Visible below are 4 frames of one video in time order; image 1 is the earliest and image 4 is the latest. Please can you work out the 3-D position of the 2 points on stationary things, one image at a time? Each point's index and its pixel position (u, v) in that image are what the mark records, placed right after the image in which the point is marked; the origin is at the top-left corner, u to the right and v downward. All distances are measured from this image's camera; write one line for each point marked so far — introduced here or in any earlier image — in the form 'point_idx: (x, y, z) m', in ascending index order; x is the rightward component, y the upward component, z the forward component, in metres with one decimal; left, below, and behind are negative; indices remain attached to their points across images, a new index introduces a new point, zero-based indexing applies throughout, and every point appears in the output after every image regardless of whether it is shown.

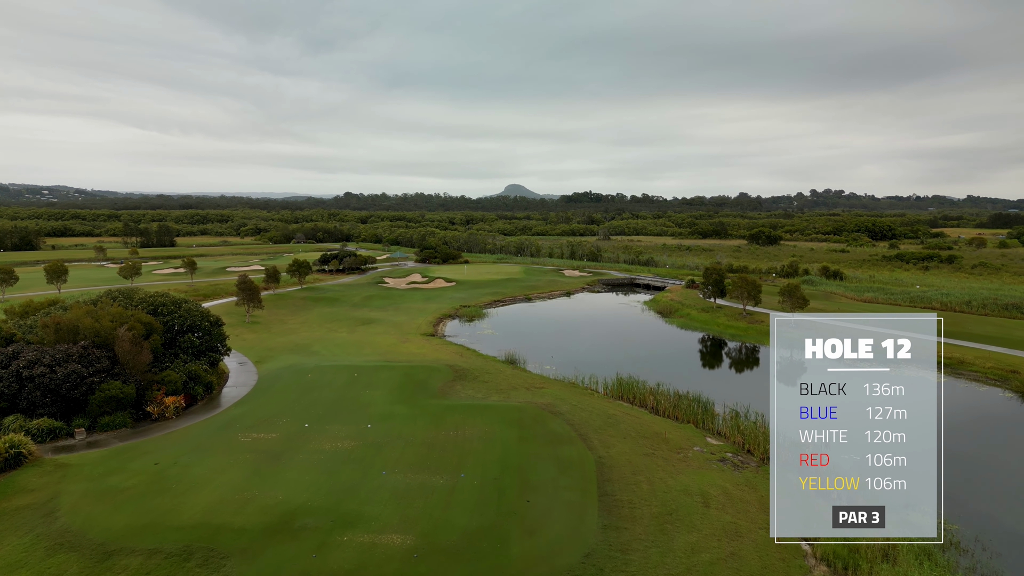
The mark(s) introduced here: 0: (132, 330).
0: (-16.2, -1.8, +19.6) m
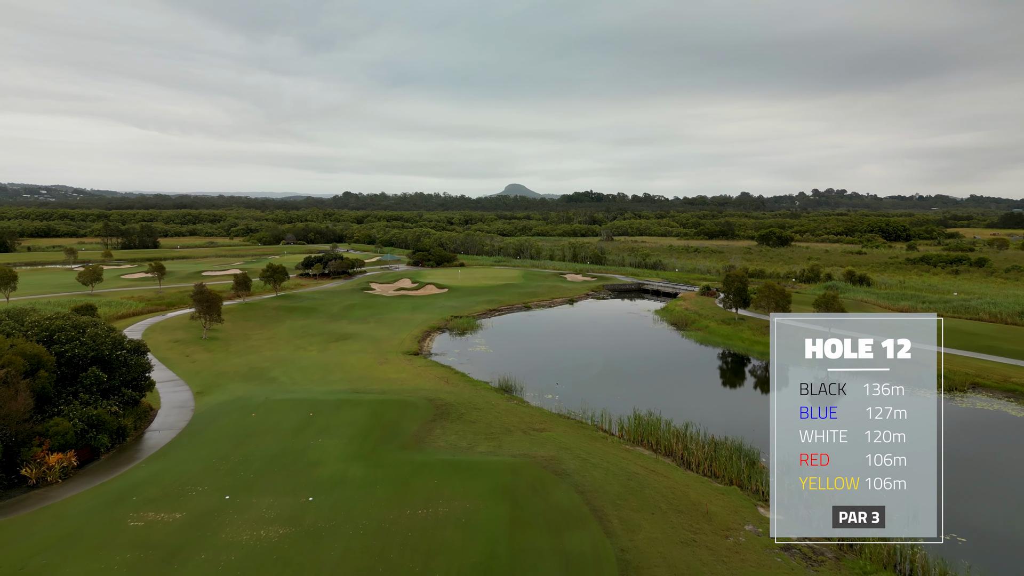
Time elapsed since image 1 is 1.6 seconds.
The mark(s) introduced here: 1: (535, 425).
0: (-16.4, -2.6, +15.0) m
1: (+0.9, -5.8, +19.4) m
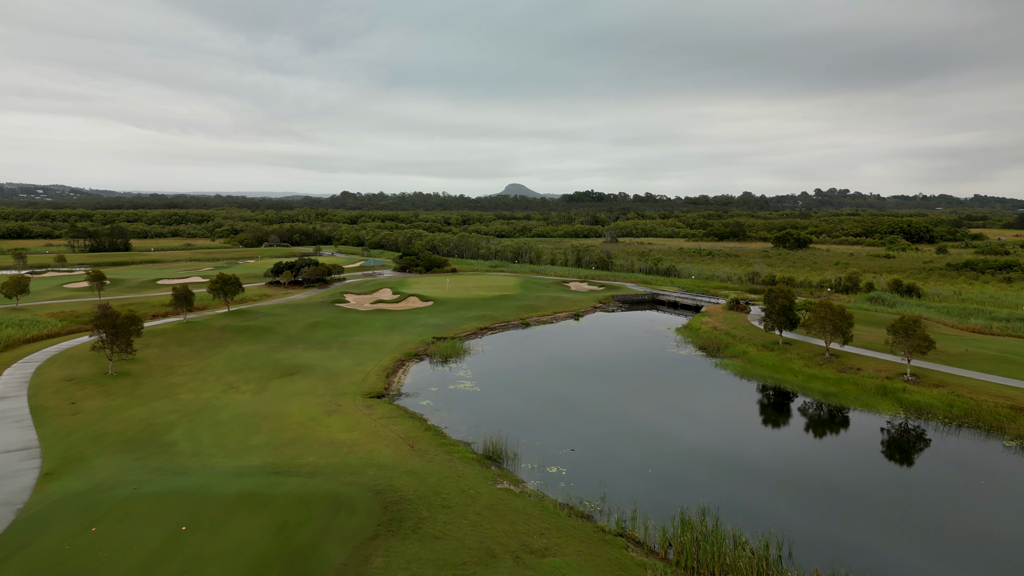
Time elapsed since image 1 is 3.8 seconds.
0: (-16.9, -3.7, +8.2) m
1: (+0.5, -7.0, +12.6) m
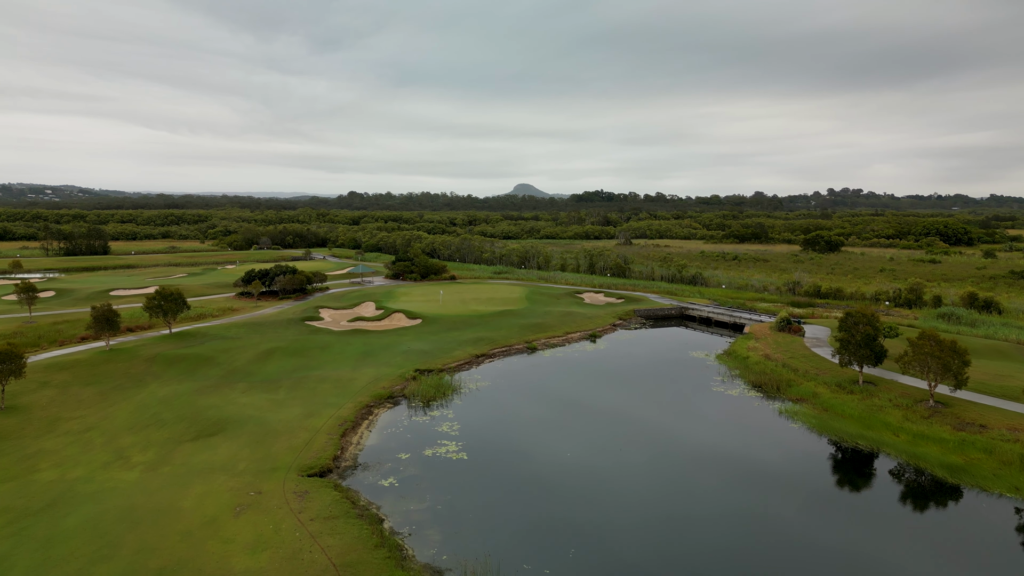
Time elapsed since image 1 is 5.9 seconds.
0: (-17.1, -4.8, +1.7) m
1: (+0.3, -8.1, +5.8) m
